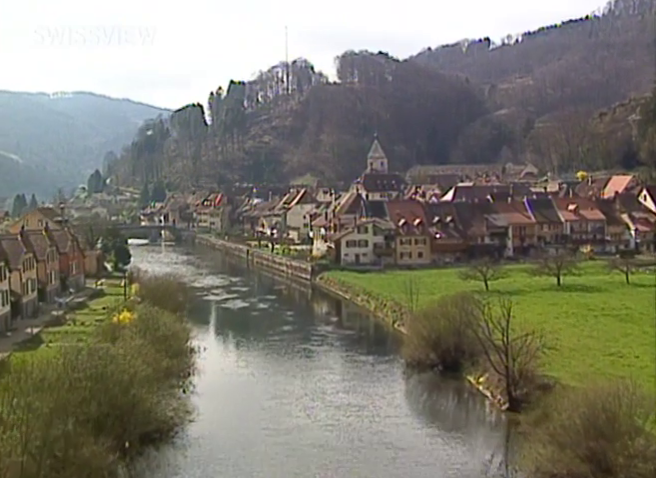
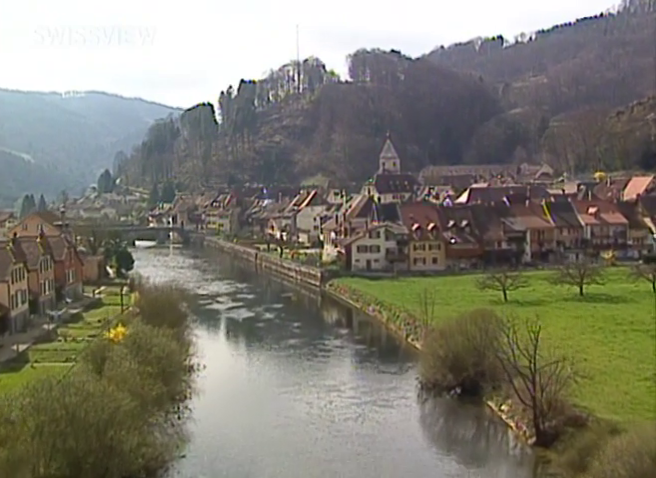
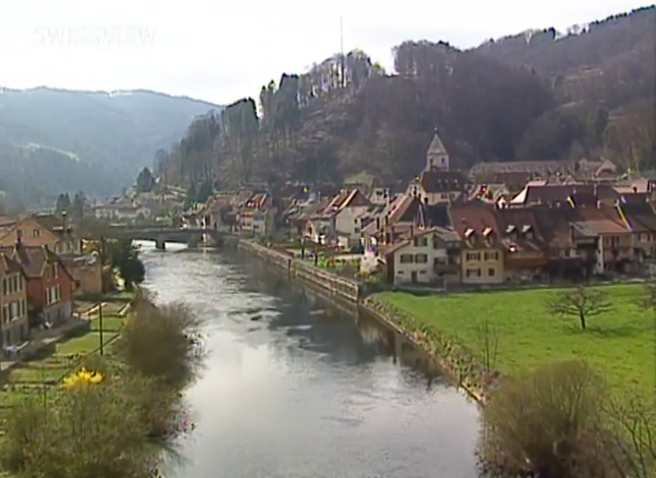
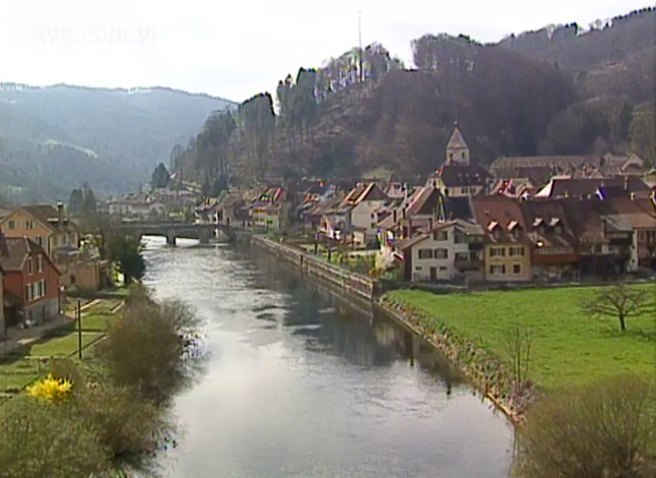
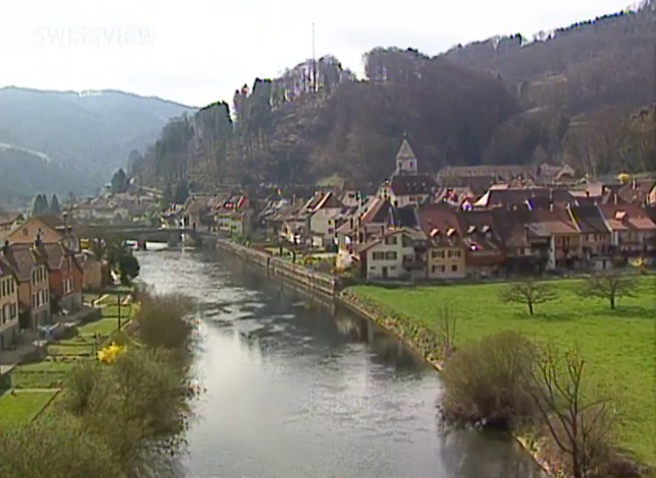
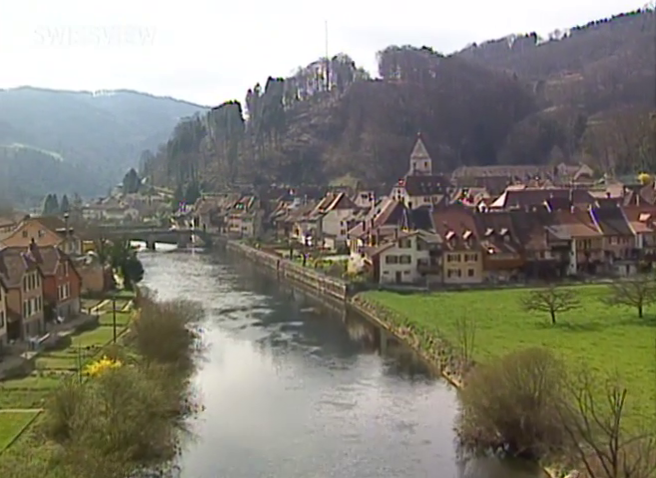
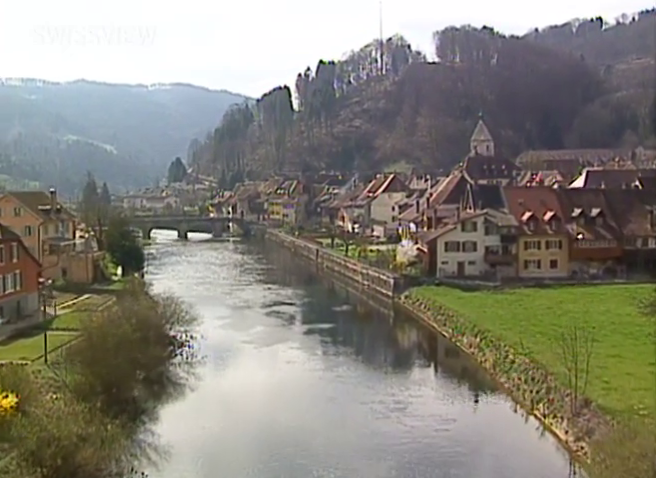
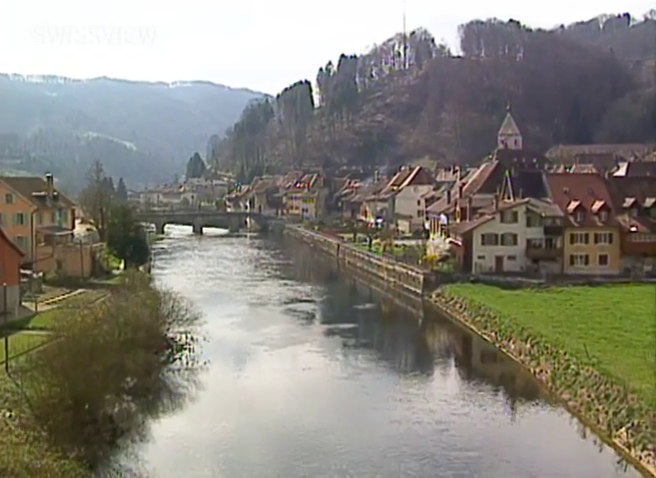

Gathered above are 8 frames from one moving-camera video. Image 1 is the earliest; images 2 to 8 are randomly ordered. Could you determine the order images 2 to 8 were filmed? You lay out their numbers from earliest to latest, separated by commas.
2, 5, 6, 3, 4, 7, 8
